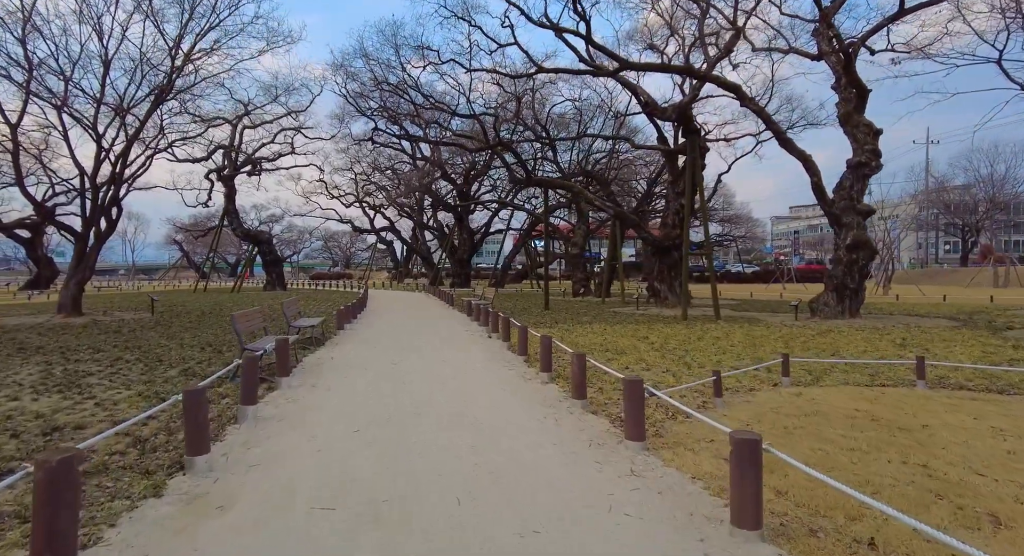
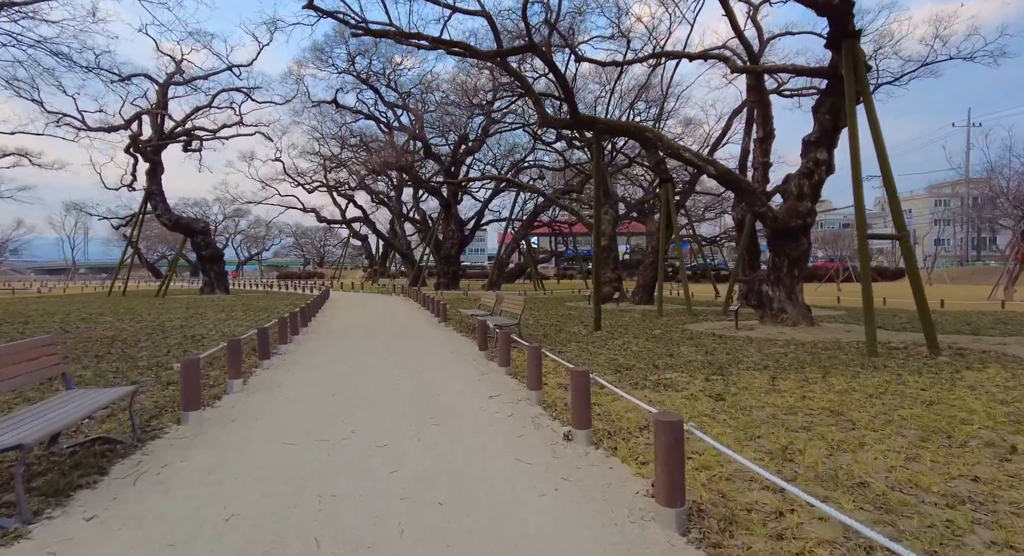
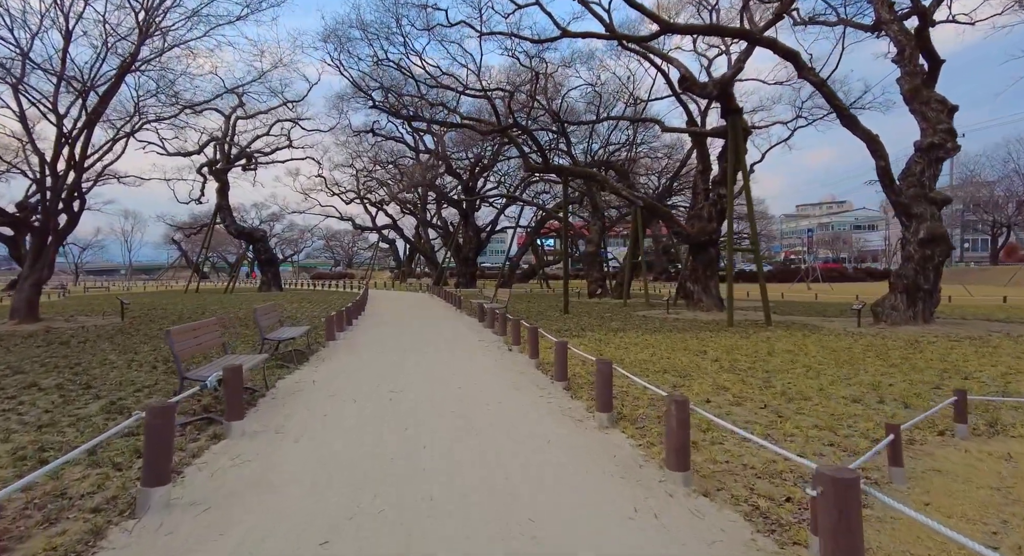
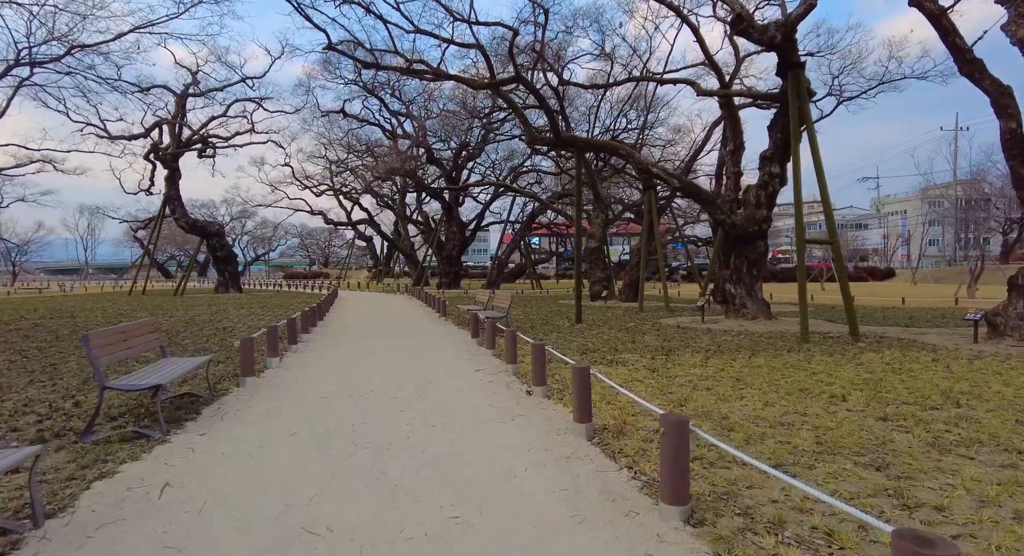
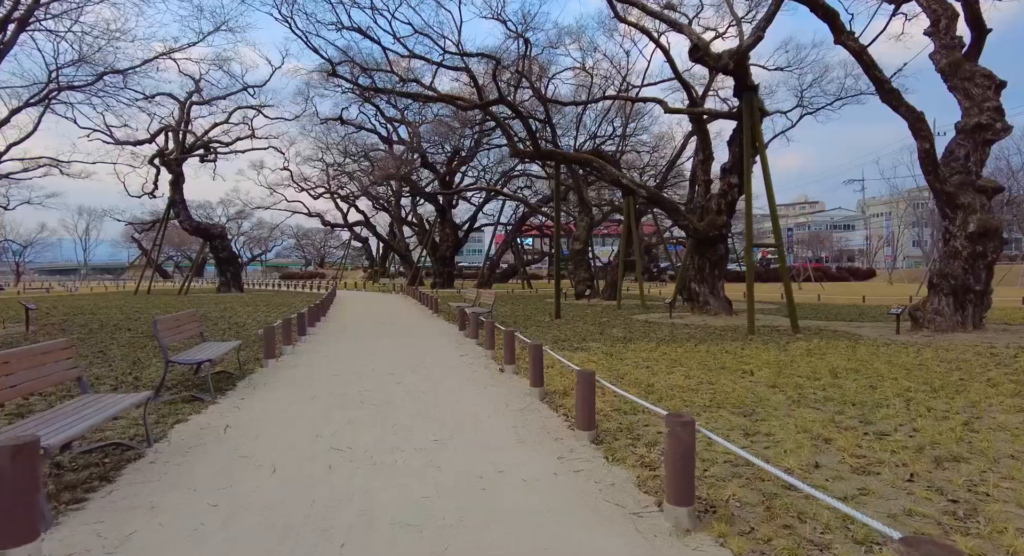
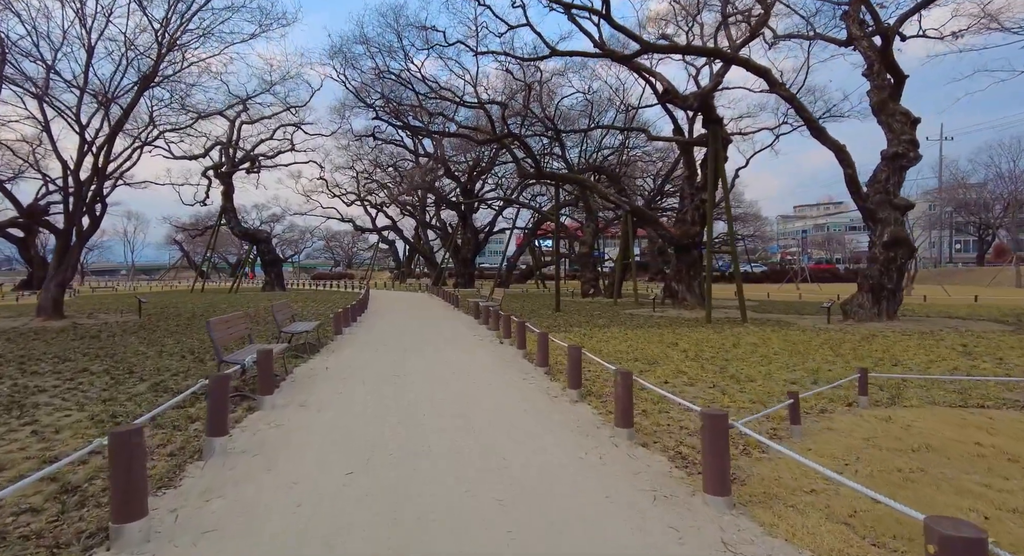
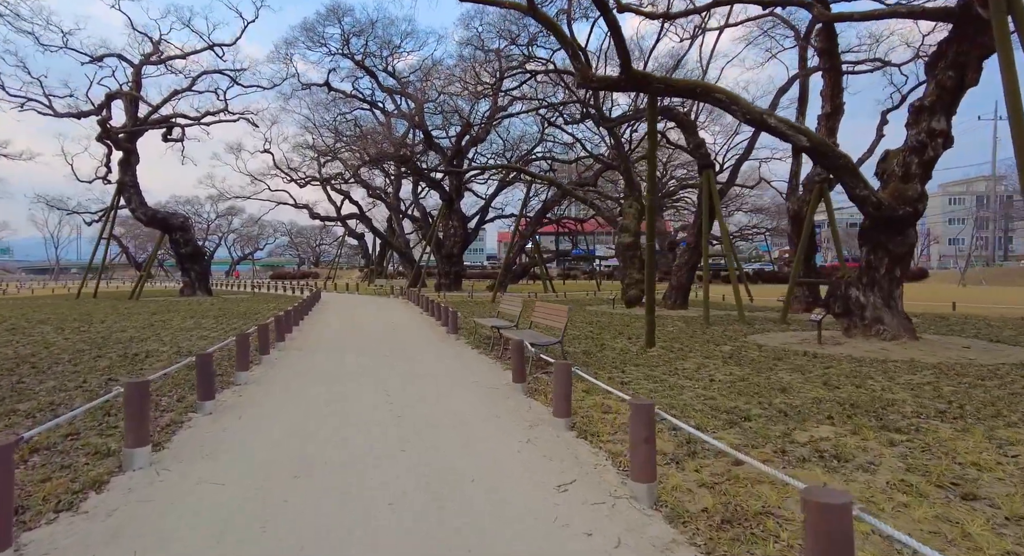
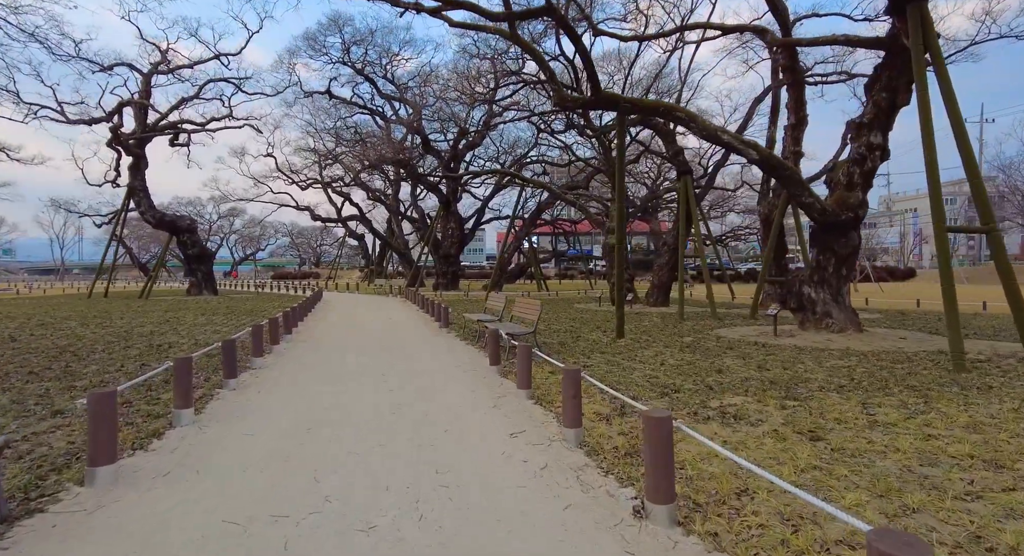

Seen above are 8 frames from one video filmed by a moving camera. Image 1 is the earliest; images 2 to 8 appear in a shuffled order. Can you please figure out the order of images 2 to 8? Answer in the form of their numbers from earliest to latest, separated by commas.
6, 3, 5, 4, 2, 8, 7
